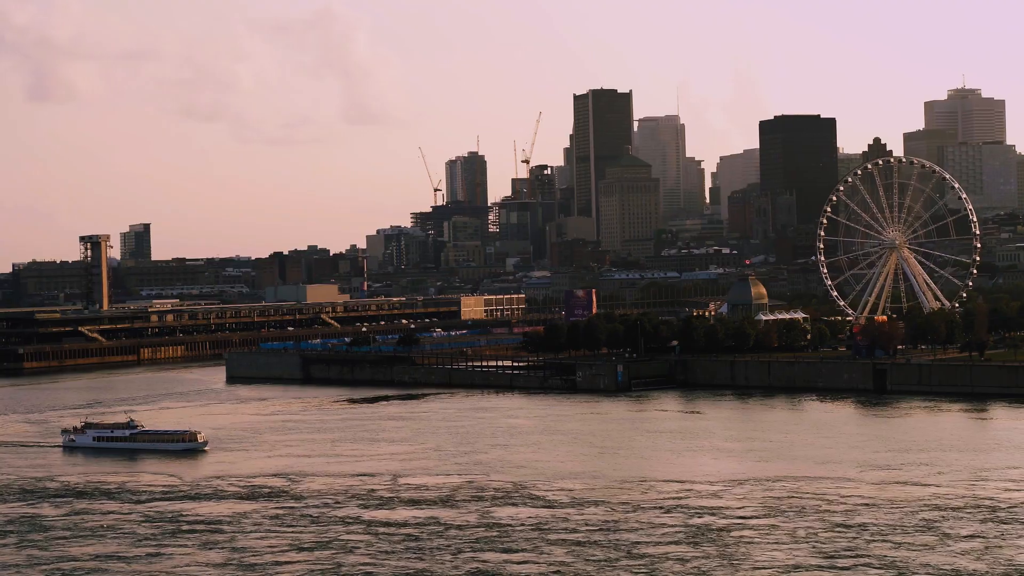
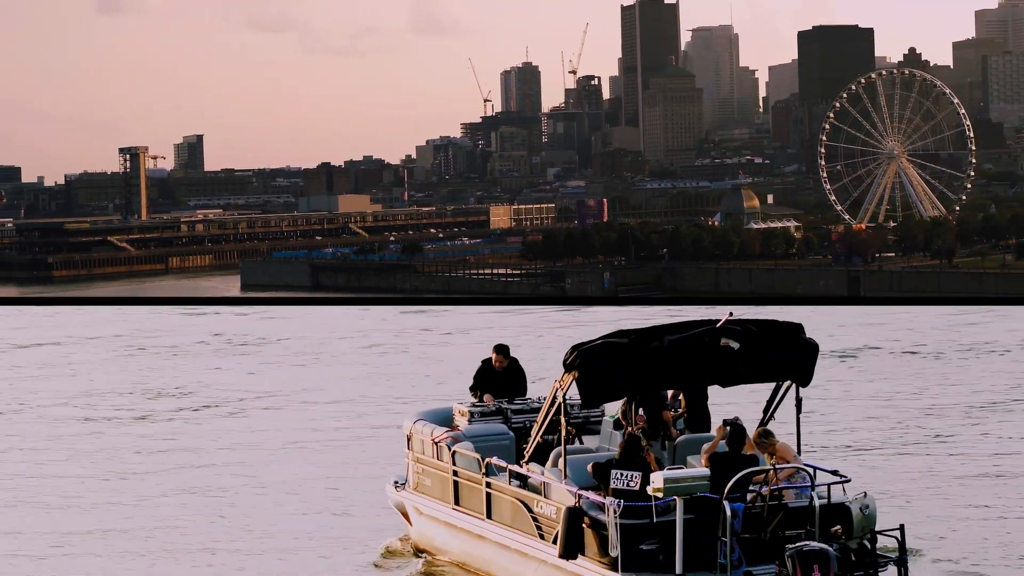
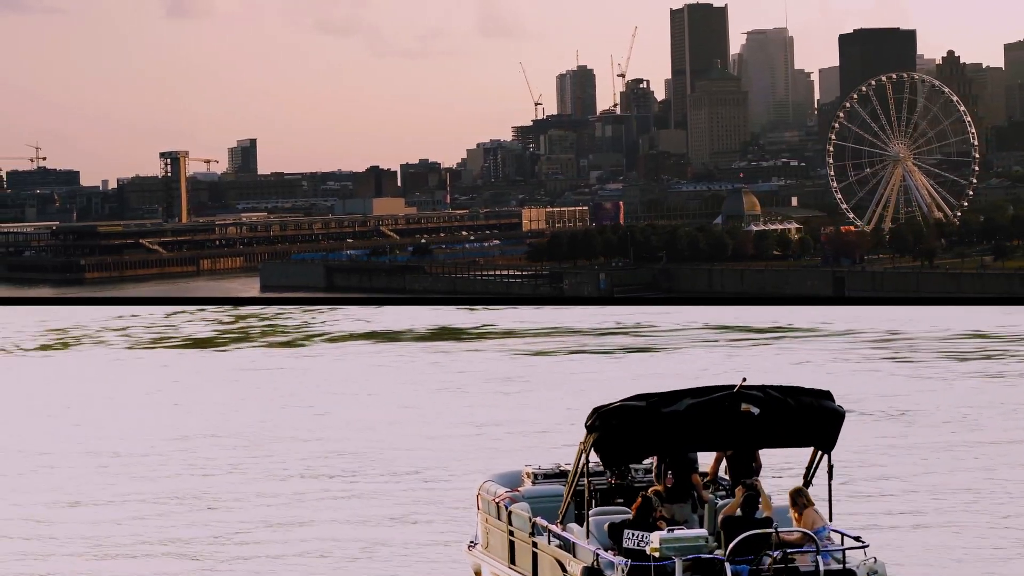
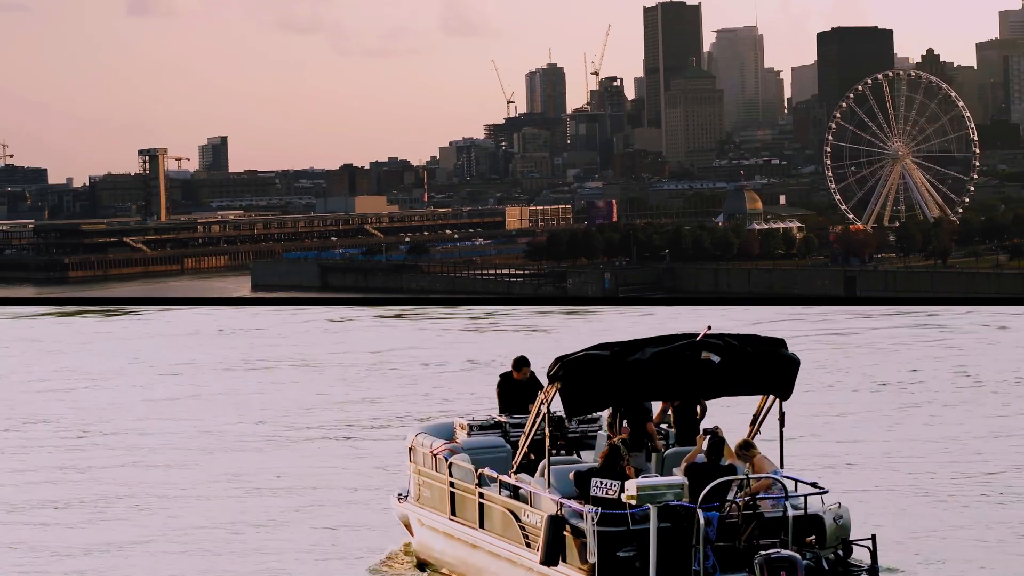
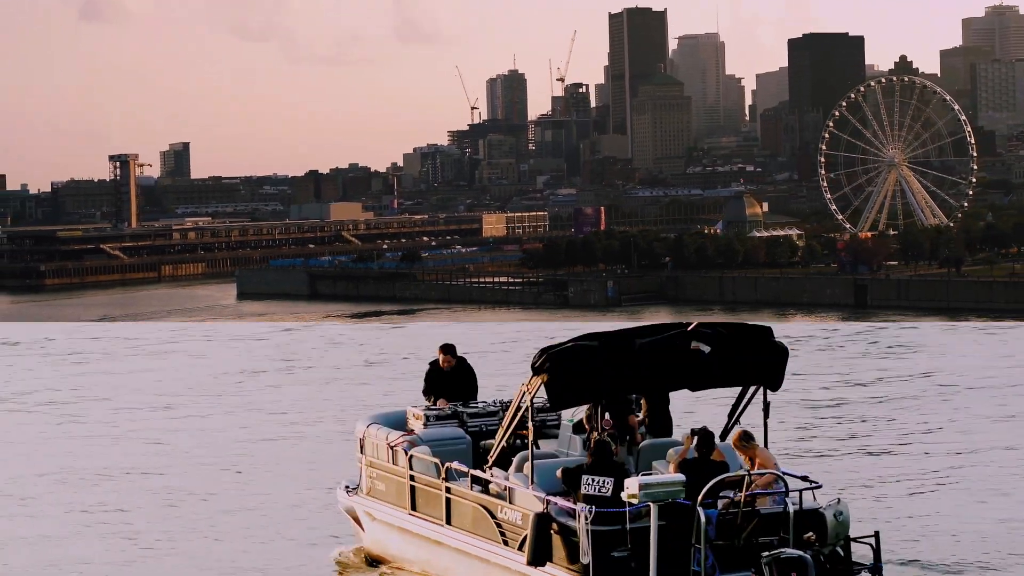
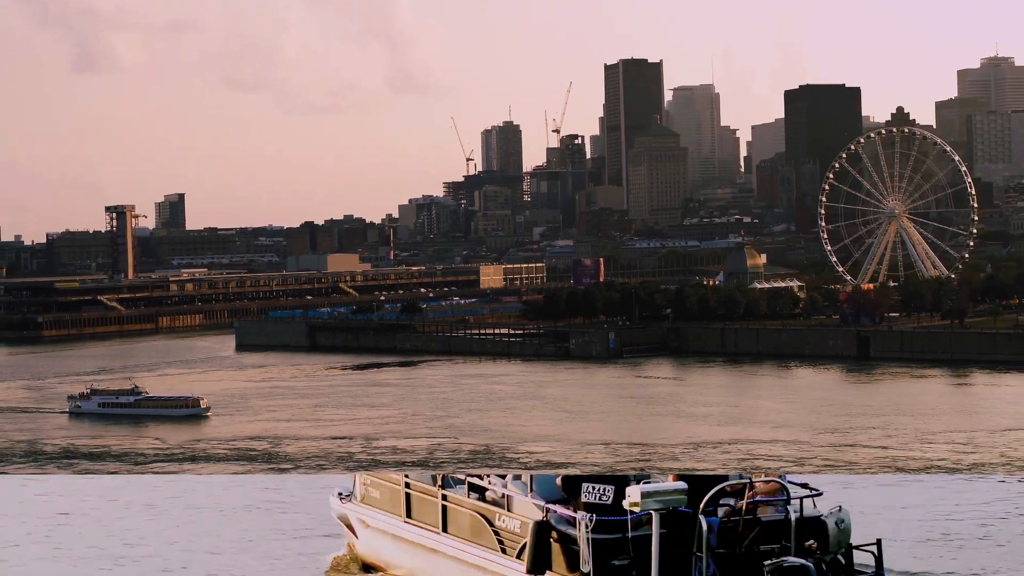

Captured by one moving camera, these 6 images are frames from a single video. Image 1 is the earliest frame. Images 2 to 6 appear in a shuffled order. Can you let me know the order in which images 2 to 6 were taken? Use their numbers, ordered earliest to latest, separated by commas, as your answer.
6, 5, 2, 4, 3
